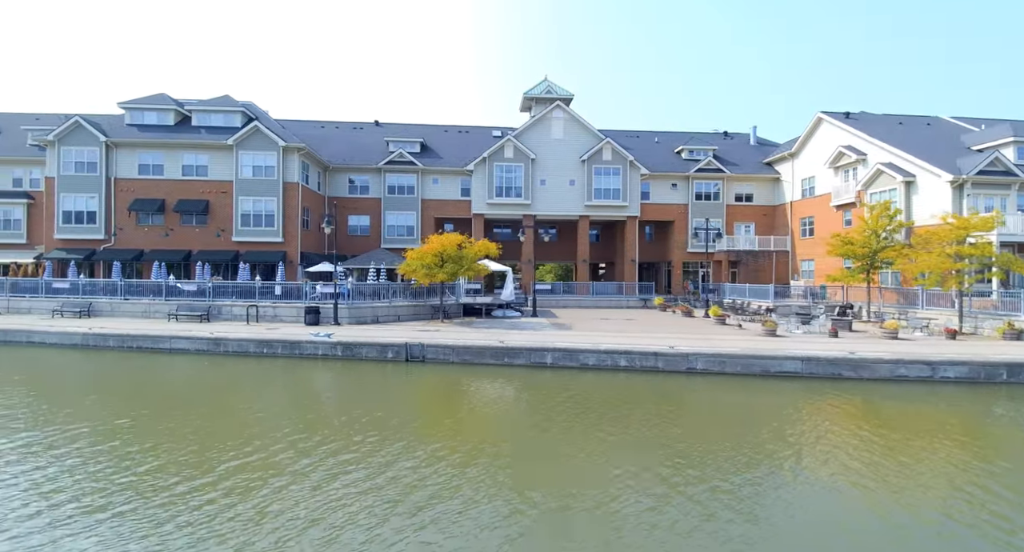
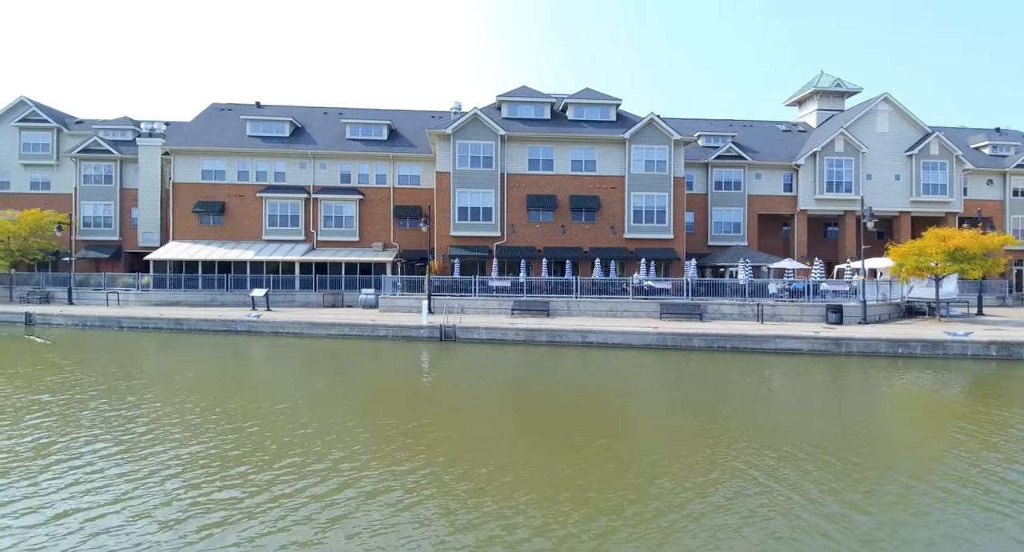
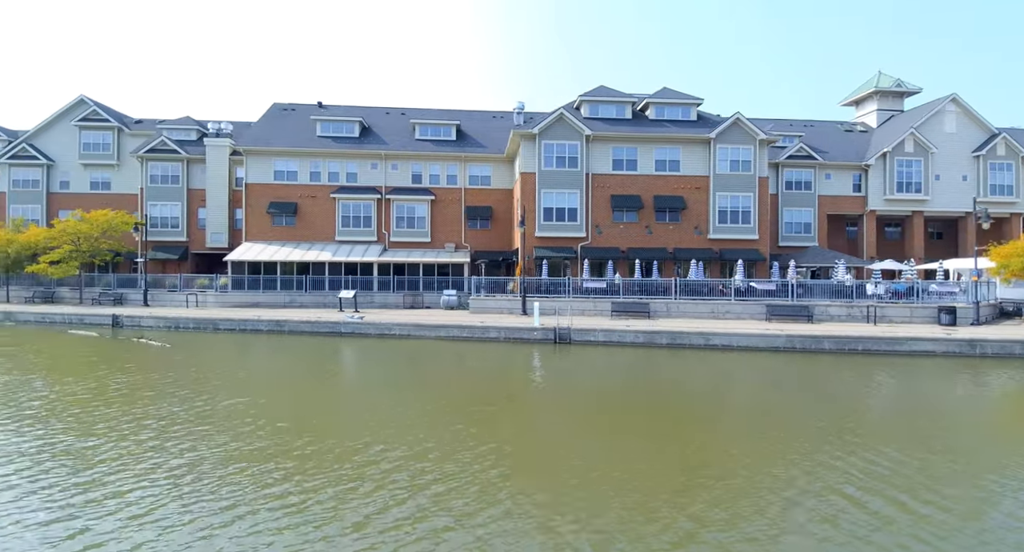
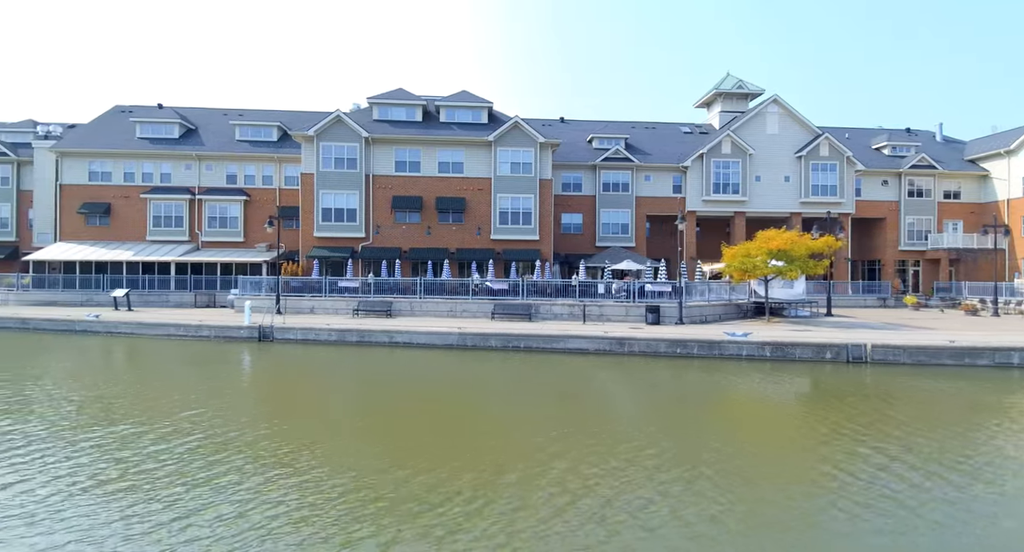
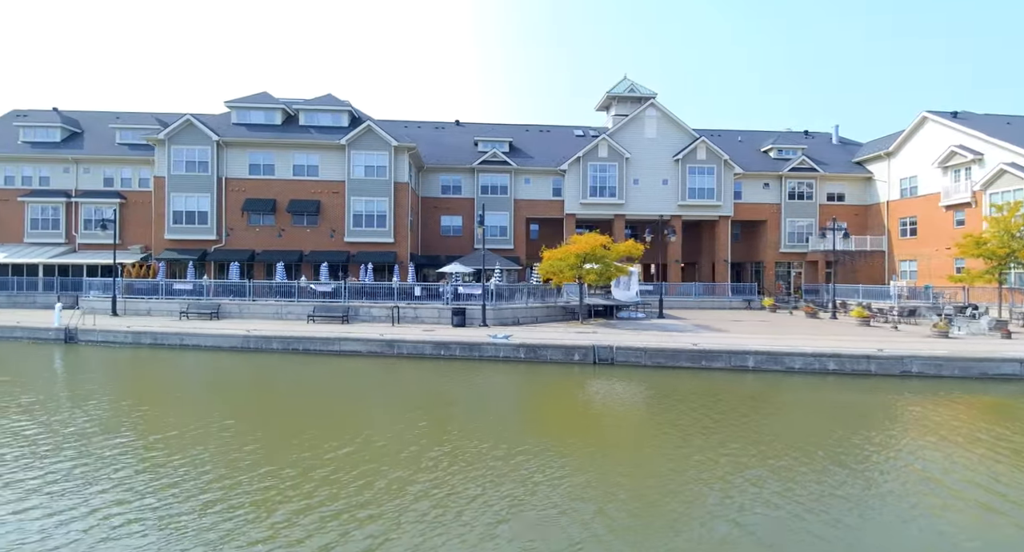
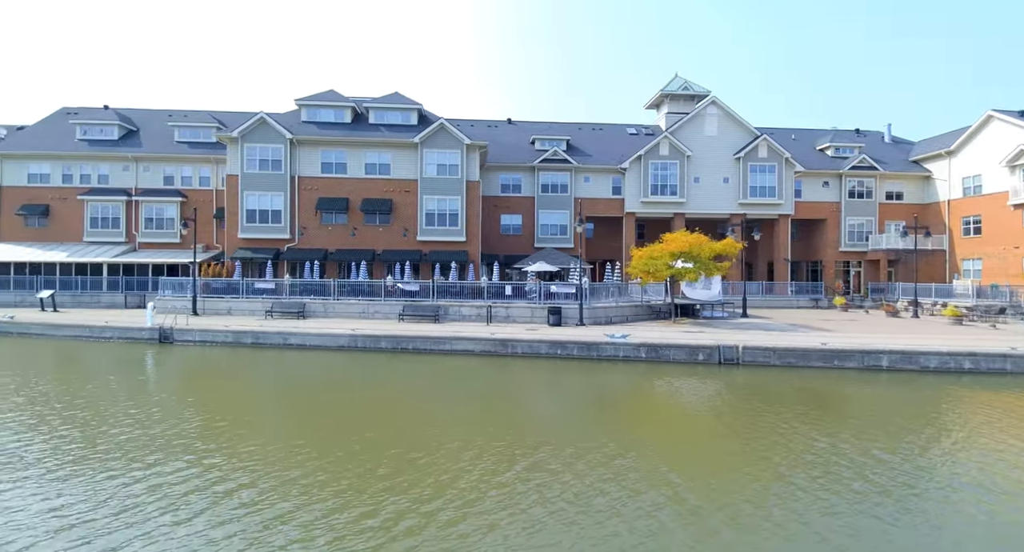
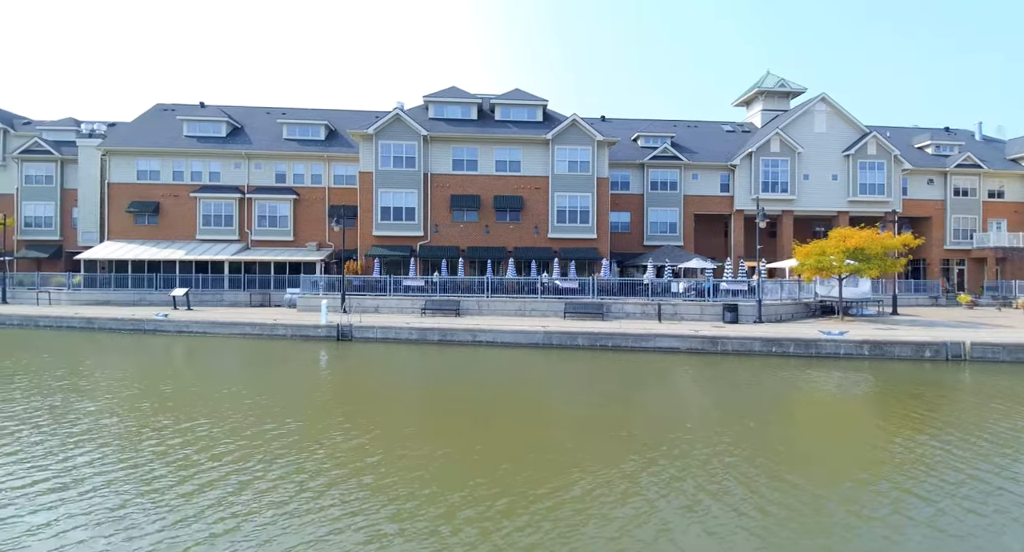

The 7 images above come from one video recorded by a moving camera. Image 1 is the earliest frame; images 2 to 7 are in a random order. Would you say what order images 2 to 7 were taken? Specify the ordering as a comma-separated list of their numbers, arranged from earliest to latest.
5, 6, 4, 7, 2, 3
